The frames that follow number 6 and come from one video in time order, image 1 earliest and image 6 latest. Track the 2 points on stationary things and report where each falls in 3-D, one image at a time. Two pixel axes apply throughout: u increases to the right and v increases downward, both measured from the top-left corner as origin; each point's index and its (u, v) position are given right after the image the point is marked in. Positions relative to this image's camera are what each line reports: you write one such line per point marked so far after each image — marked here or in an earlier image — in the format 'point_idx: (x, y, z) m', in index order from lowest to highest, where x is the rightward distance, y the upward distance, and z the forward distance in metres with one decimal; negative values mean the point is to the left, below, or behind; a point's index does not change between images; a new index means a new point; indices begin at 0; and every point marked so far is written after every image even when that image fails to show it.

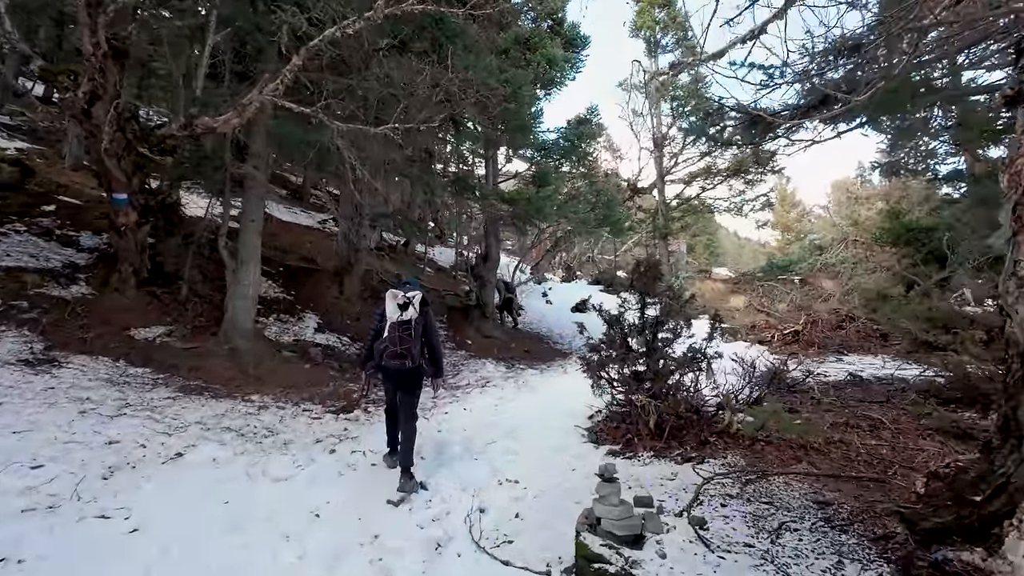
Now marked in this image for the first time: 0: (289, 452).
0: (-2.1, -1.6, +4.6) m
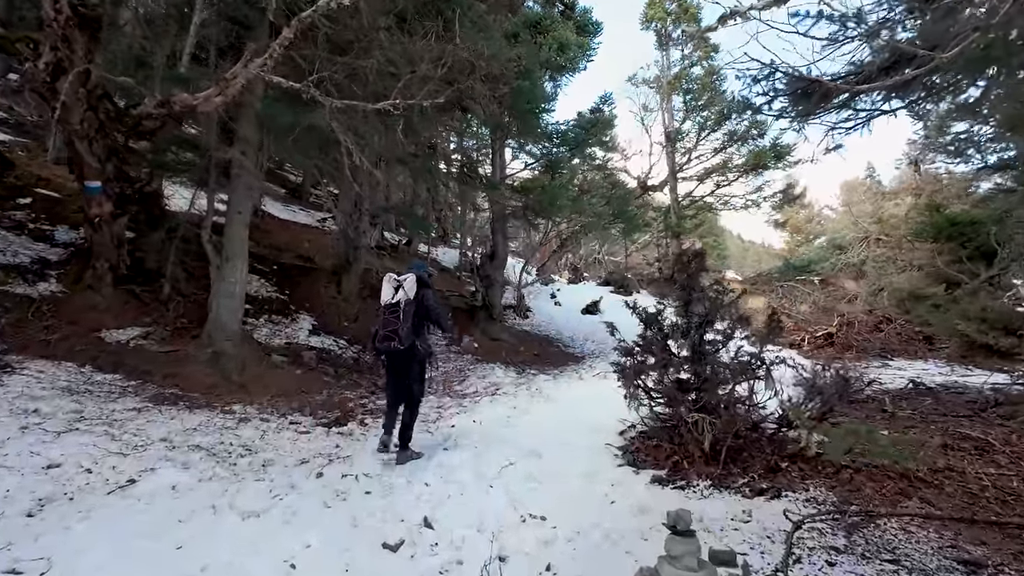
0: (-2.0, -1.5, +3.9) m
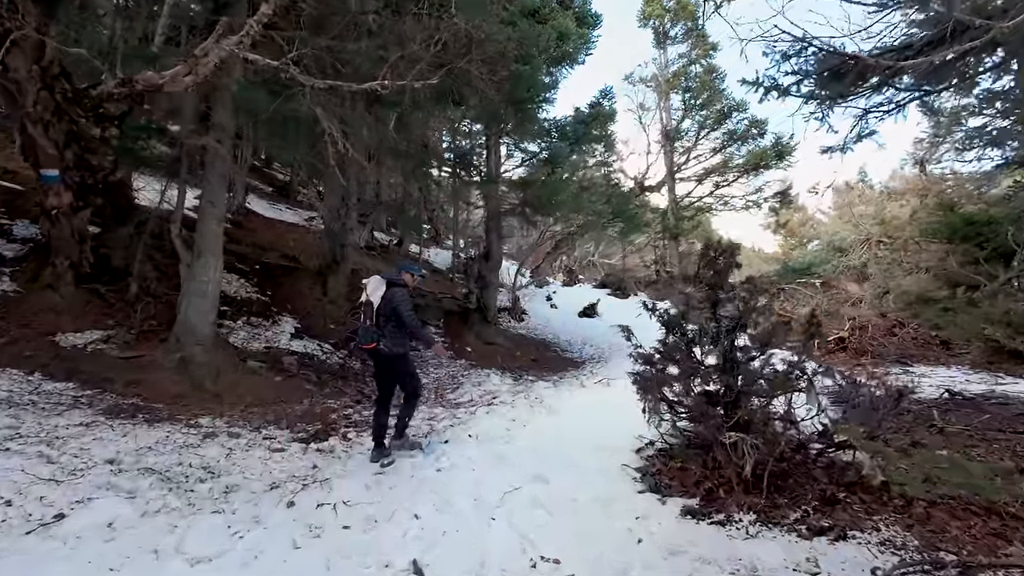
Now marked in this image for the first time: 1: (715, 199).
0: (-1.9, -1.5, +3.3) m
1: (+7.6, +3.3, +18.2) m
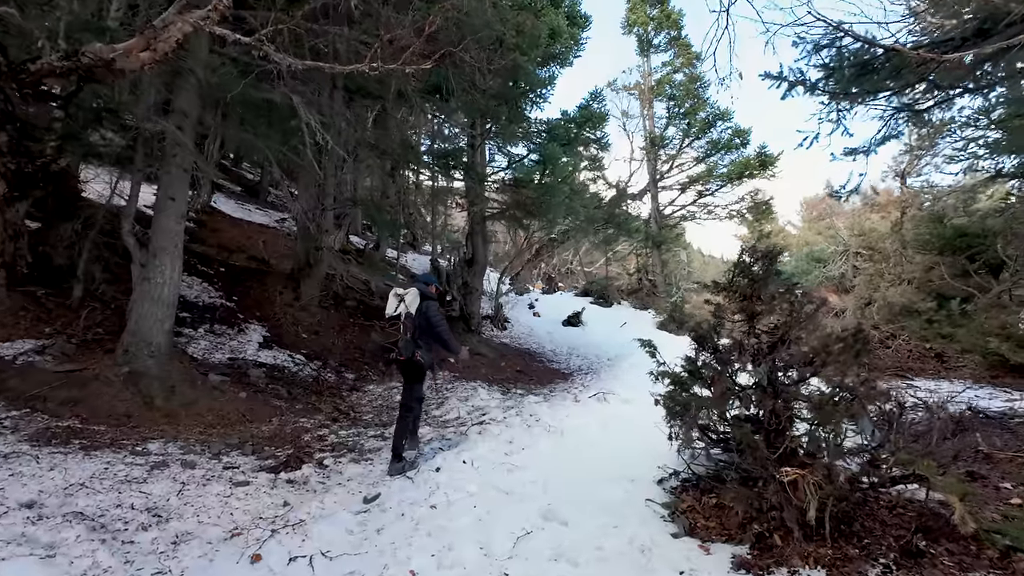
0: (-1.9, -1.5, +2.7) m
1: (+7.0, +3.0, +18.1) m
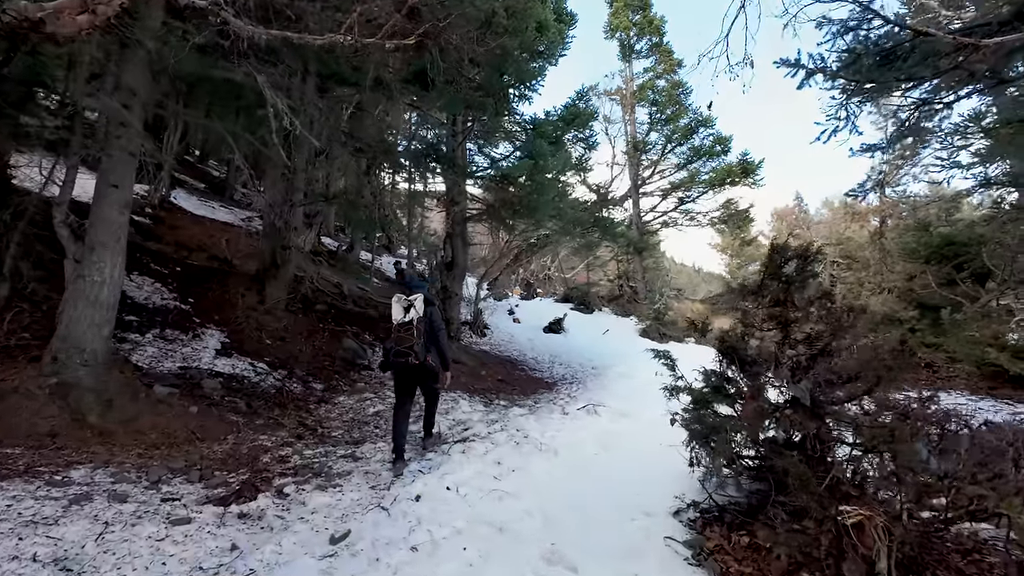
0: (-1.8, -1.5, +2.1) m
1: (+6.2, +2.7, +18.0) m
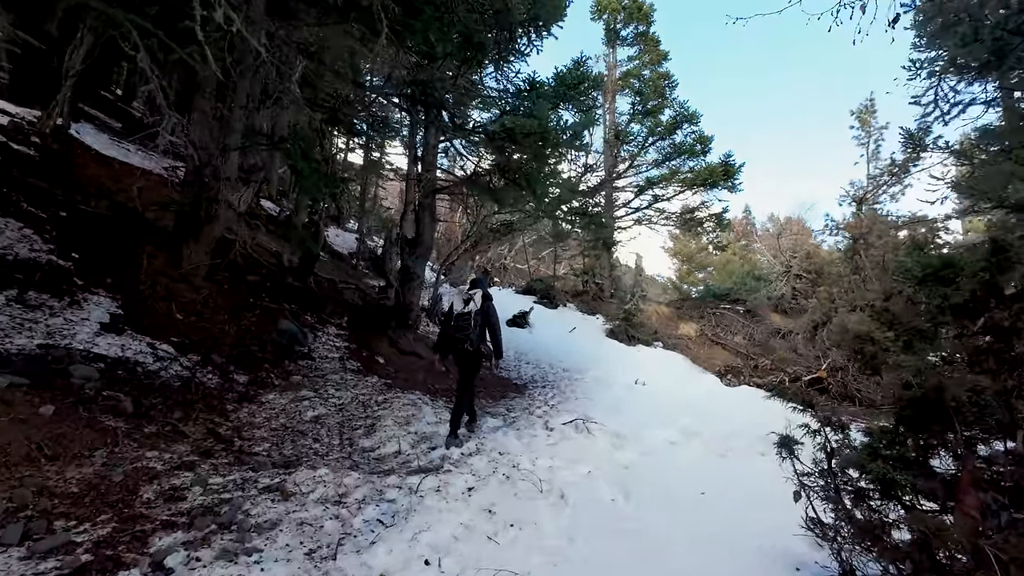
0: (-1.6, -1.3, +0.7) m
1: (+5.0, +2.7, +17.3) m
